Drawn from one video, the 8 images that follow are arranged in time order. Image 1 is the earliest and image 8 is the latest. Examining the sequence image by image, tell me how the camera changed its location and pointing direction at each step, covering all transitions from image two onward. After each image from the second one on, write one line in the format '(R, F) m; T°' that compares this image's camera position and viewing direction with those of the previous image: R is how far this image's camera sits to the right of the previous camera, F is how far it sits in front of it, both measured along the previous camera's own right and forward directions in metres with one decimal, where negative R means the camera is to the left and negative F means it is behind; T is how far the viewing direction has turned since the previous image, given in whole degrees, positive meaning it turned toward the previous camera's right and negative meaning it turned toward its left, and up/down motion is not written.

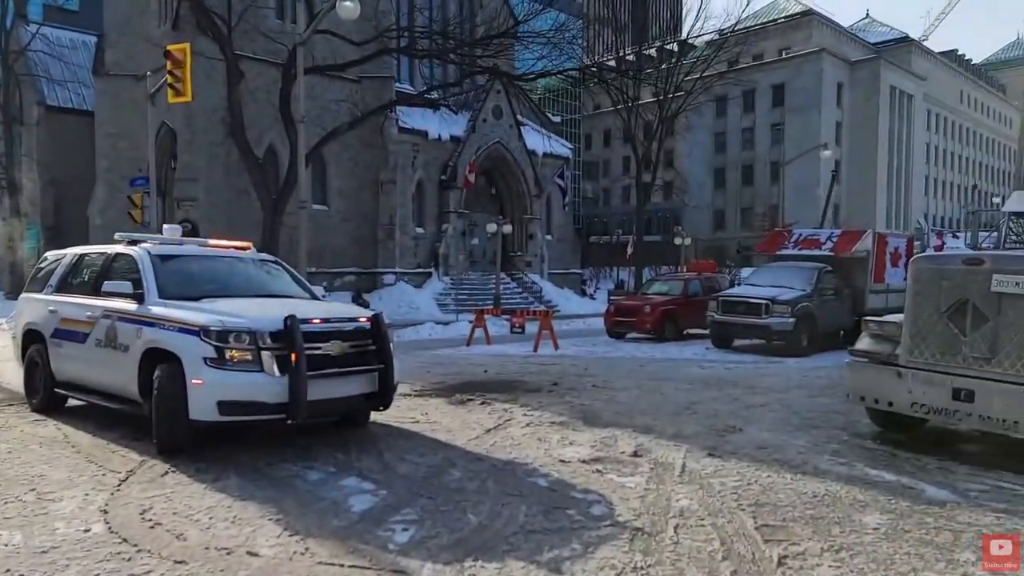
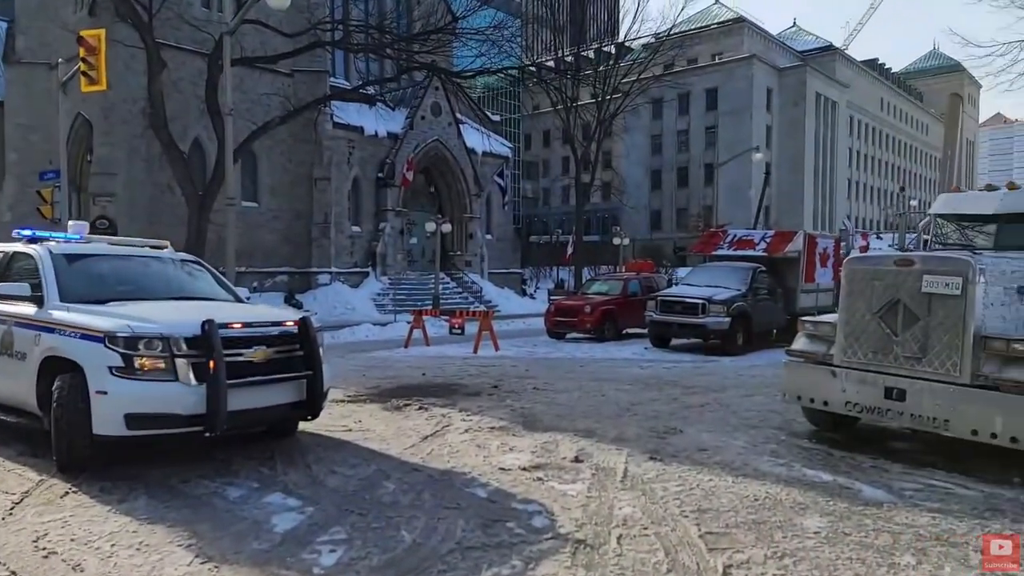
(0.0, +0.3) m; +5°
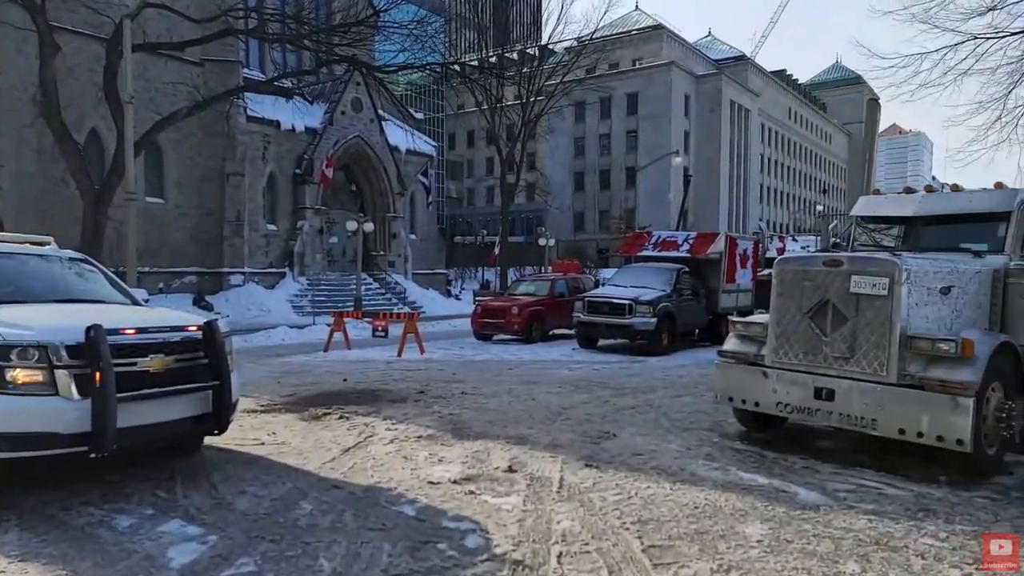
(-0.1, +0.4) m; +6°
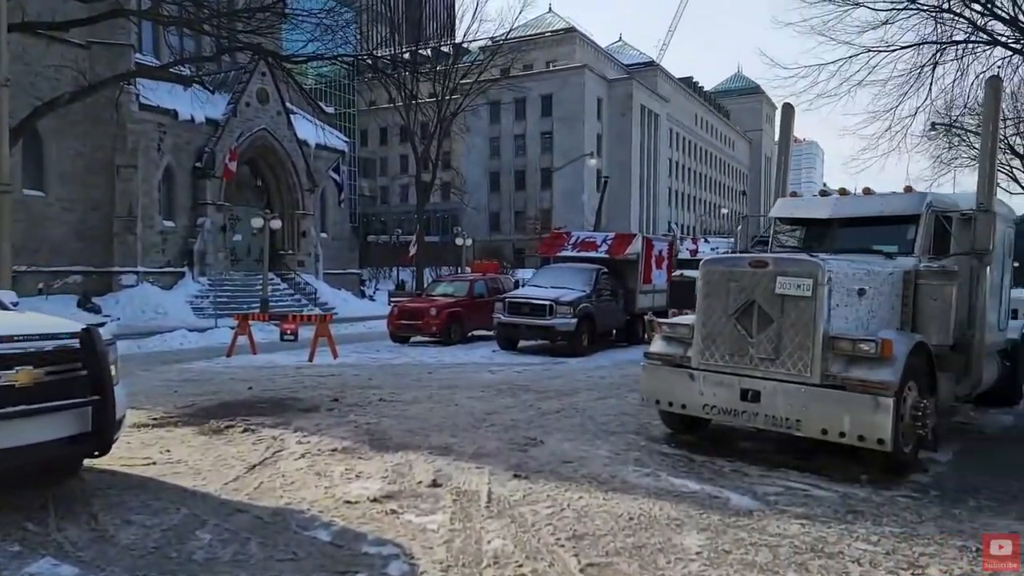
(-0.1, +0.4) m; +7°
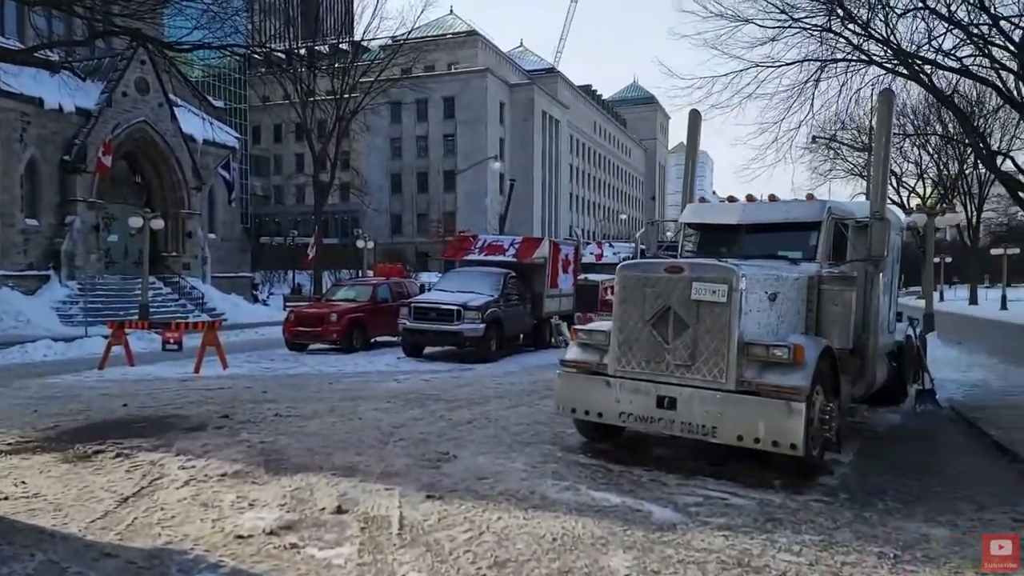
(-0.1, +0.4) m; +8°
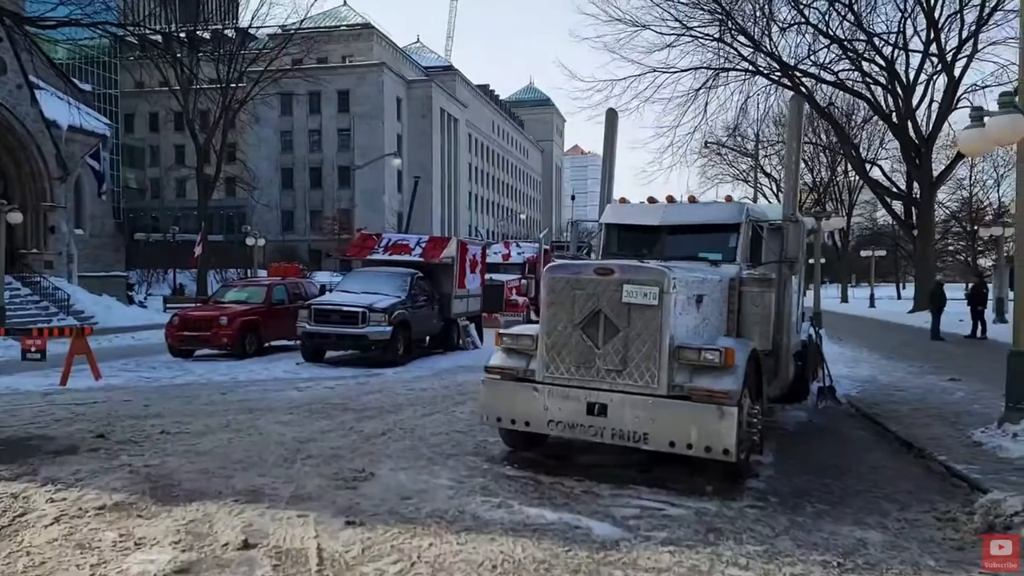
(-0.3, +0.5) m; +9°
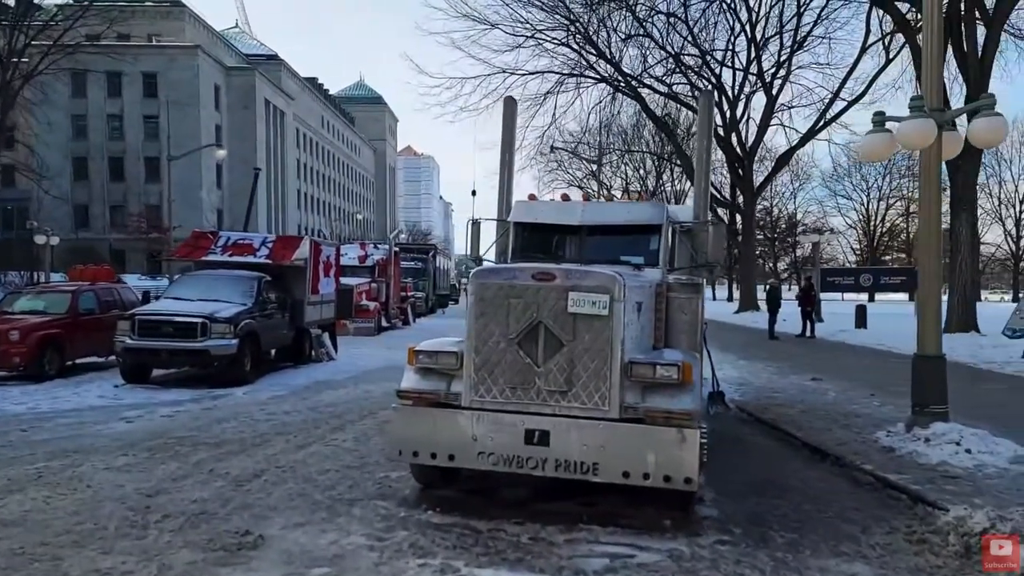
(-0.8, +1.3) m; +14°
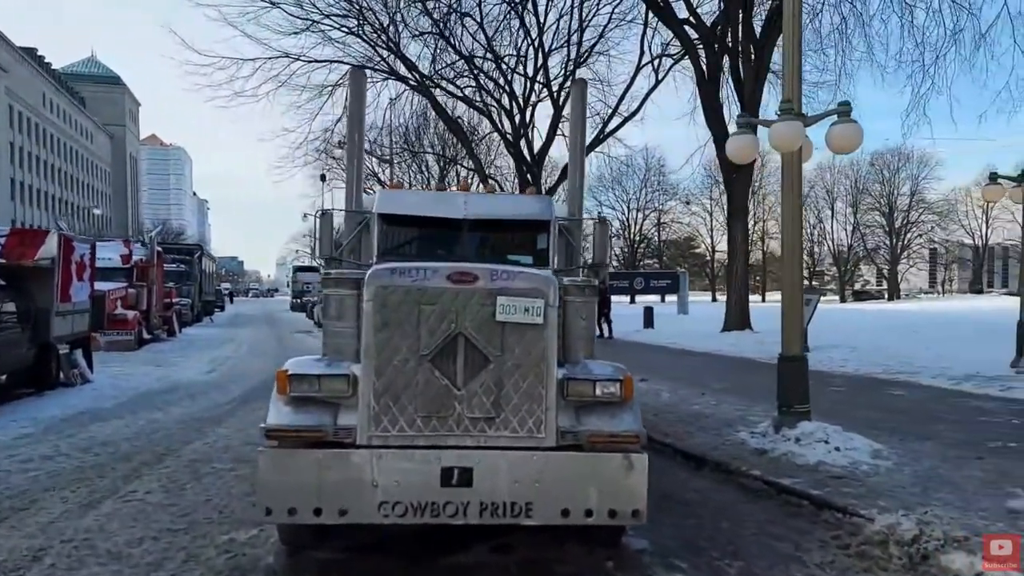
(-1.0, +1.4) m; +19°
